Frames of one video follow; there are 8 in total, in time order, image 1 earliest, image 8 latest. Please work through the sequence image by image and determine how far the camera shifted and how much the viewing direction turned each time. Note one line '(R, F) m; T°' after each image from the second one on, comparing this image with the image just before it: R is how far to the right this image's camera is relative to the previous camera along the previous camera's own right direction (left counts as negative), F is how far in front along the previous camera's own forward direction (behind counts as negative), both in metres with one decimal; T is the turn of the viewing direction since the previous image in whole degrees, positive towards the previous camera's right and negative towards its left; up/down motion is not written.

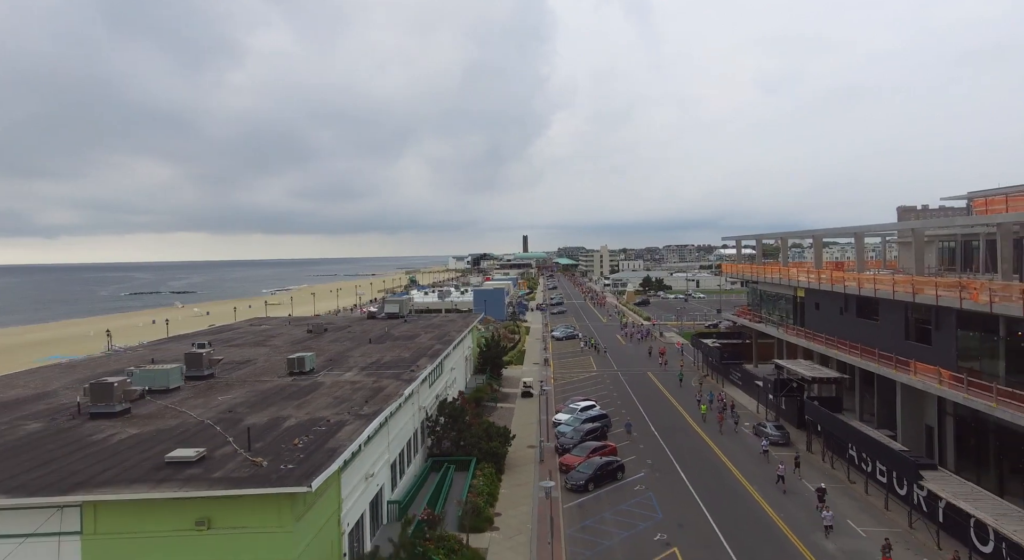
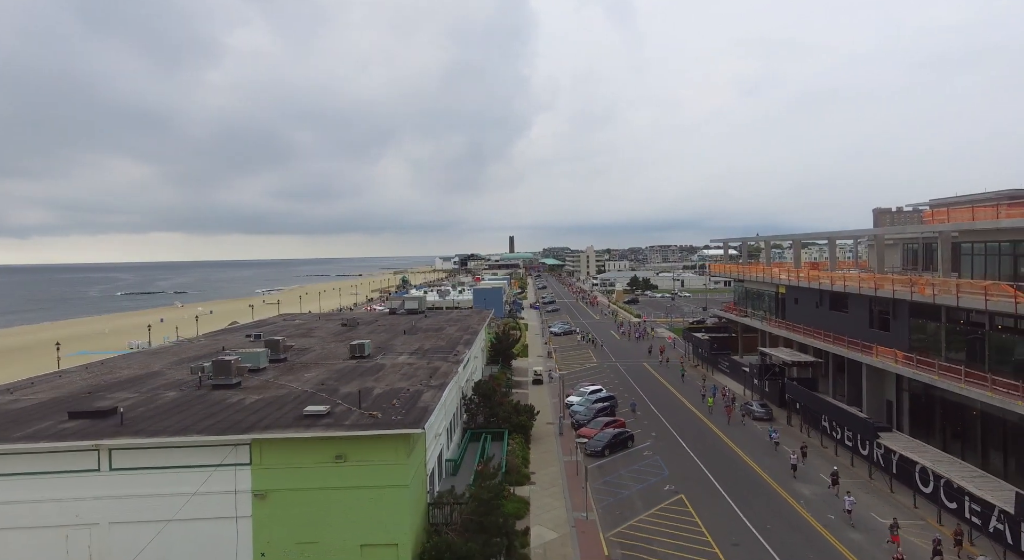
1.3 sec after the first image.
(-2.1, -3.7) m; +2°
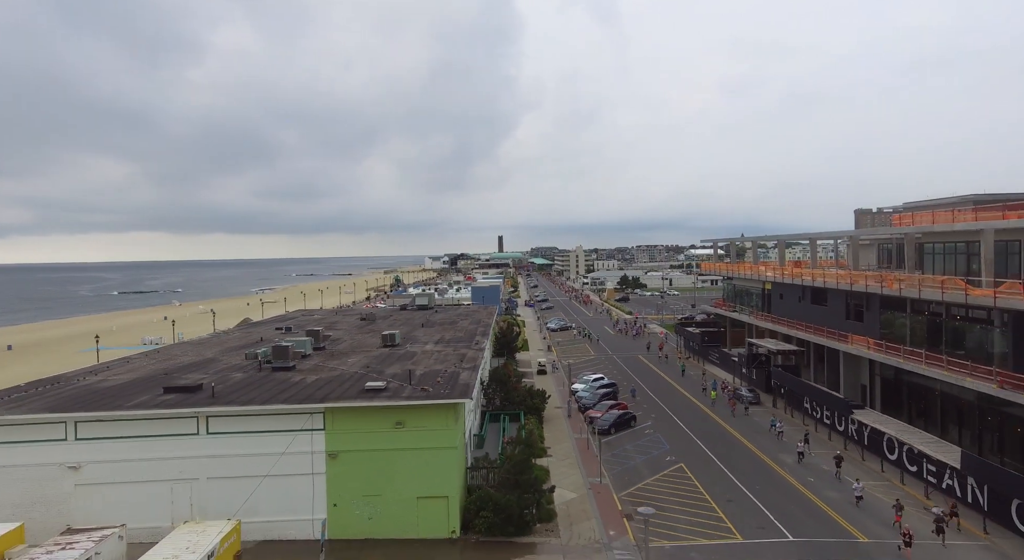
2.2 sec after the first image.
(-1.5, -2.6) m; +1°
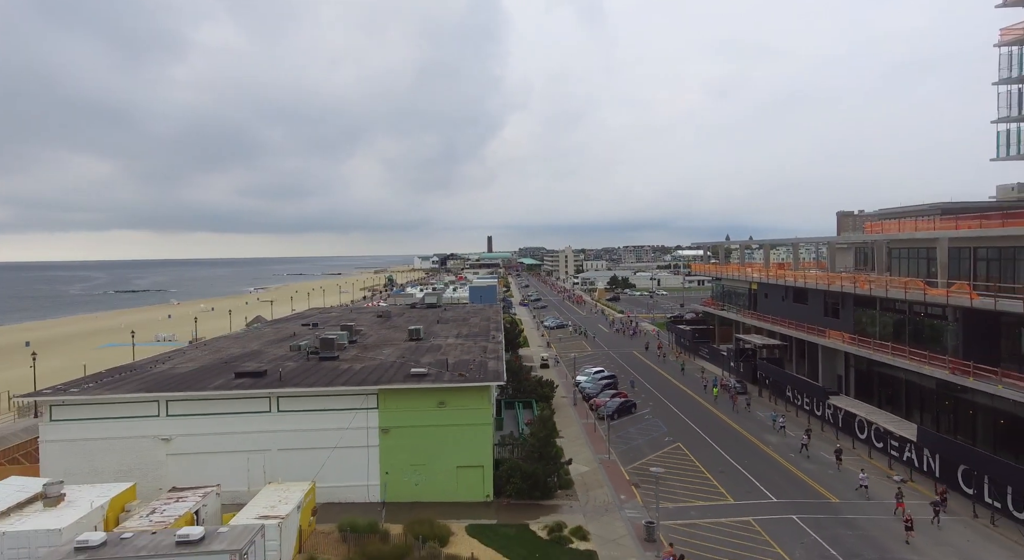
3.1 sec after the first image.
(-1.5, -2.8) m; +1°
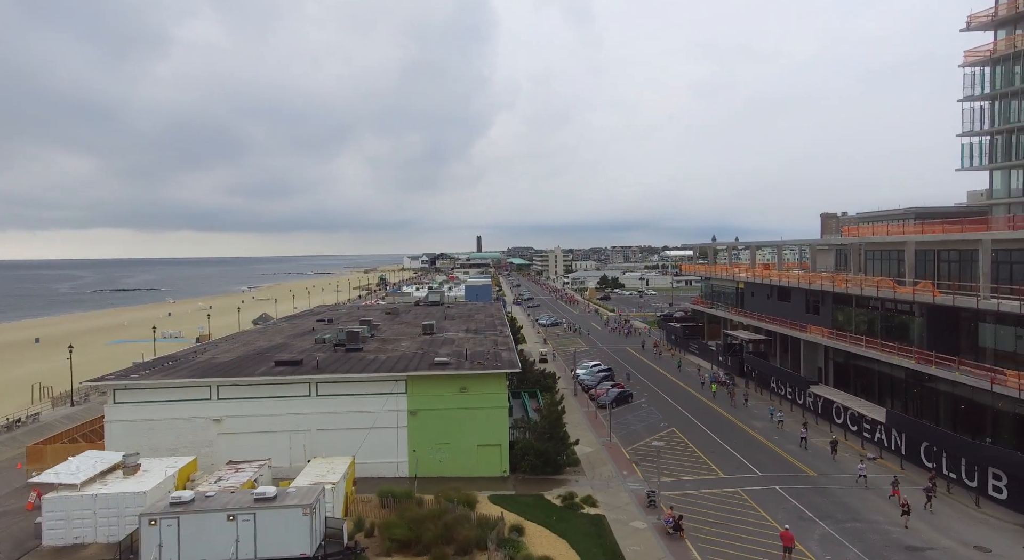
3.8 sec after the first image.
(-1.2, -2.2) m; +1°
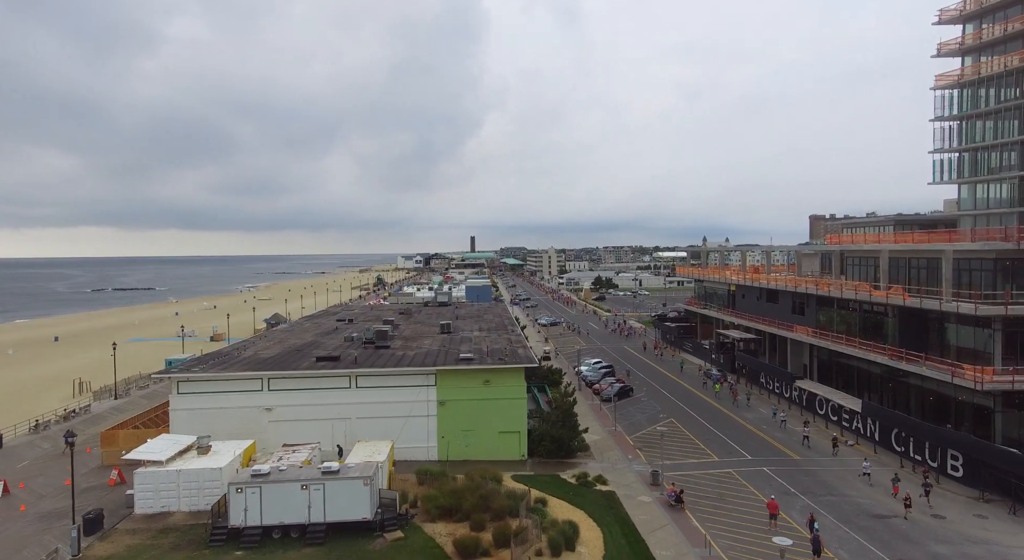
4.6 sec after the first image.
(-1.2, -2.6) m; +1°
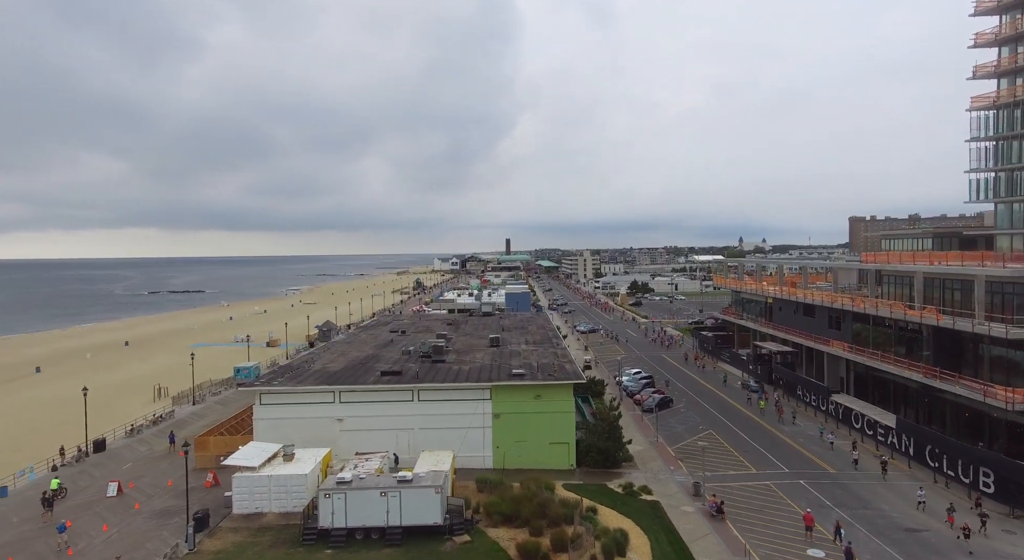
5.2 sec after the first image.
(-0.8, -1.8) m; -4°
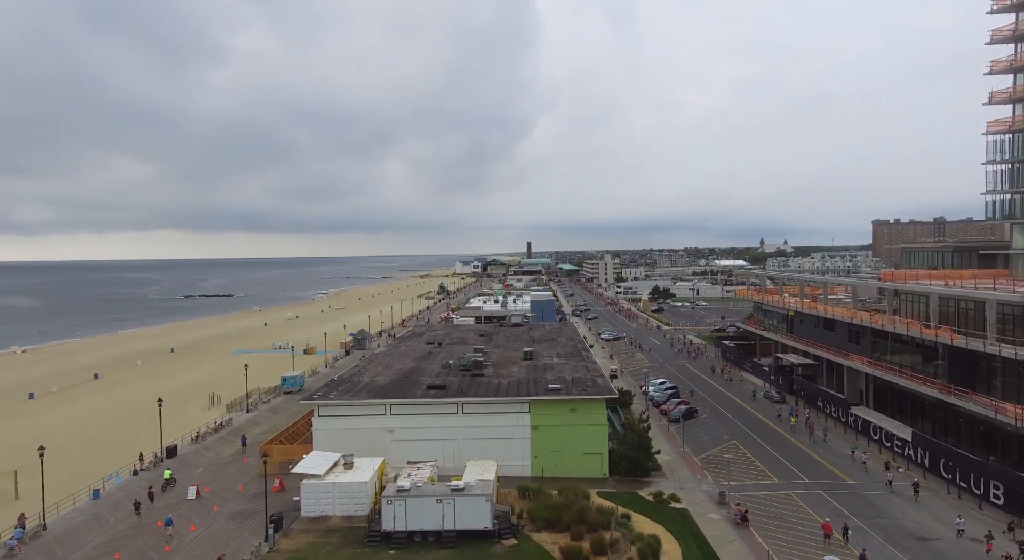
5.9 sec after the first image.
(-0.9, -2.1) m; -2°
